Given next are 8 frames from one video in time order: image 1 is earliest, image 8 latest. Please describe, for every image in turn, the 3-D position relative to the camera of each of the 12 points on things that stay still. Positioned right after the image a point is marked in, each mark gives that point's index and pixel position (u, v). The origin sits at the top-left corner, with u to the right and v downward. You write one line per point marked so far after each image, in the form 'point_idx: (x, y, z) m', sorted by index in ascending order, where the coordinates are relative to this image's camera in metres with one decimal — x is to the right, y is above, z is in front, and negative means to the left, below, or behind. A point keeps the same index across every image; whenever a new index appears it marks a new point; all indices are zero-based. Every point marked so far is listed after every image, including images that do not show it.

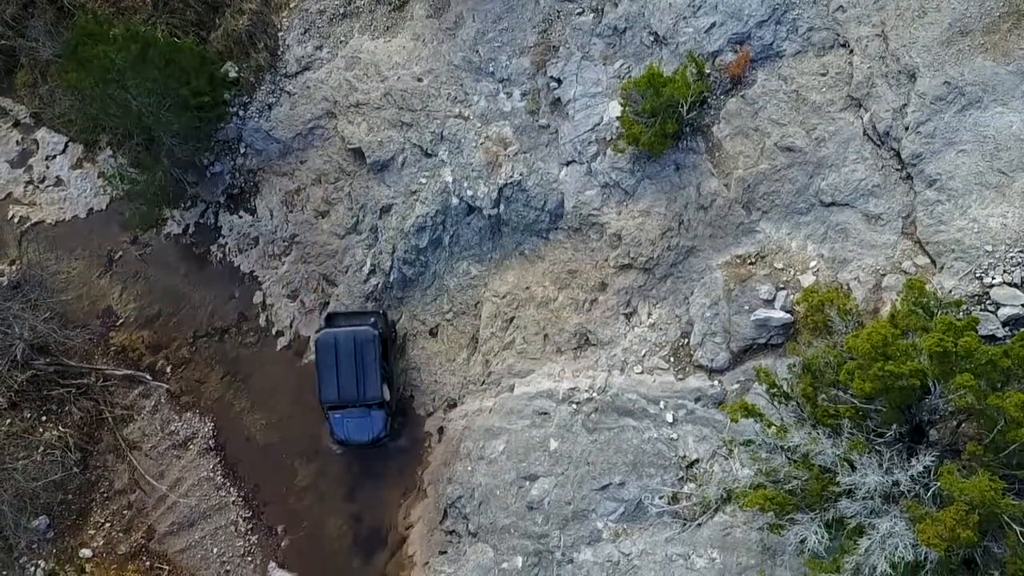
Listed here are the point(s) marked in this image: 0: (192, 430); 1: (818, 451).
0: (-5.1, -2.3, +15.0) m
1: (+3.4, -1.8, +10.3) m
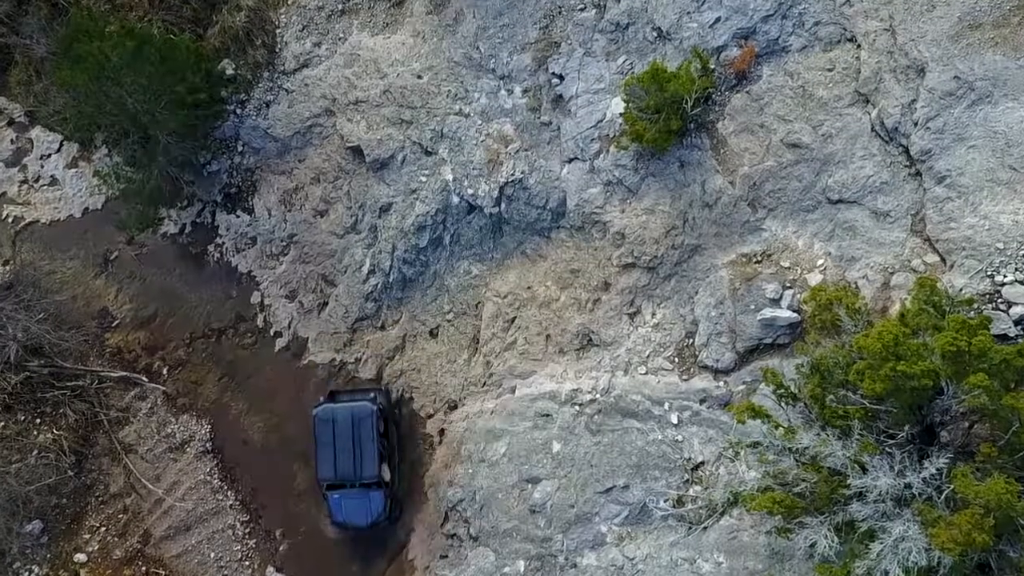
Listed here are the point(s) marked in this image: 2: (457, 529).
0: (-5.1, -2.3, +14.7) m
1: (+3.4, -1.8, +10.1) m
2: (-0.8, -3.6, +13.9) m
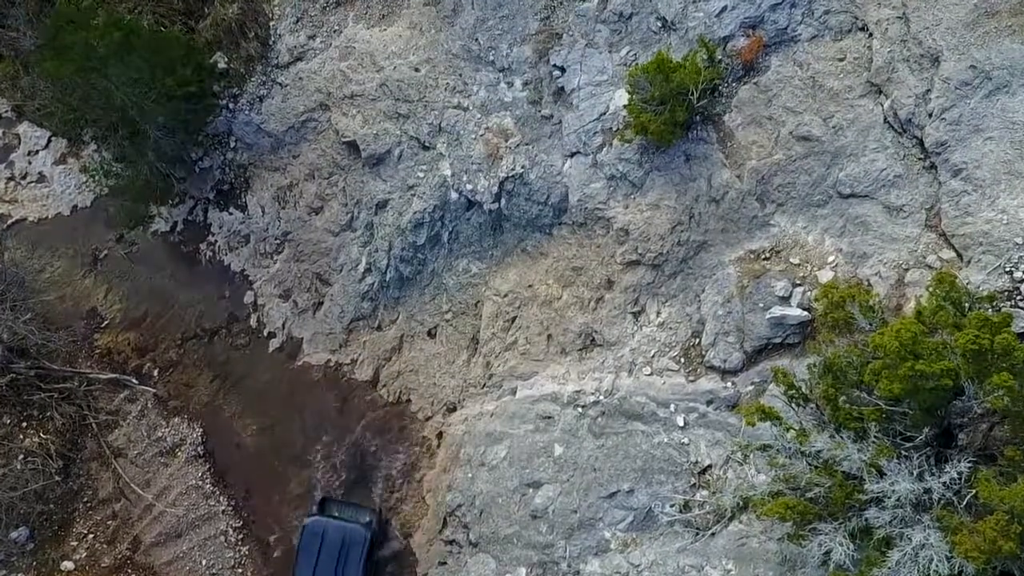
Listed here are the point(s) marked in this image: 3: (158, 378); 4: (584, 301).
0: (-5.1, -2.3, +14.3) m
1: (+3.4, -1.7, +9.7) m
2: (-0.8, -3.6, +13.5) m
3: (-5.6, -1.4, +14.6) m
4: (+1.0, -0.2, +13.4) m
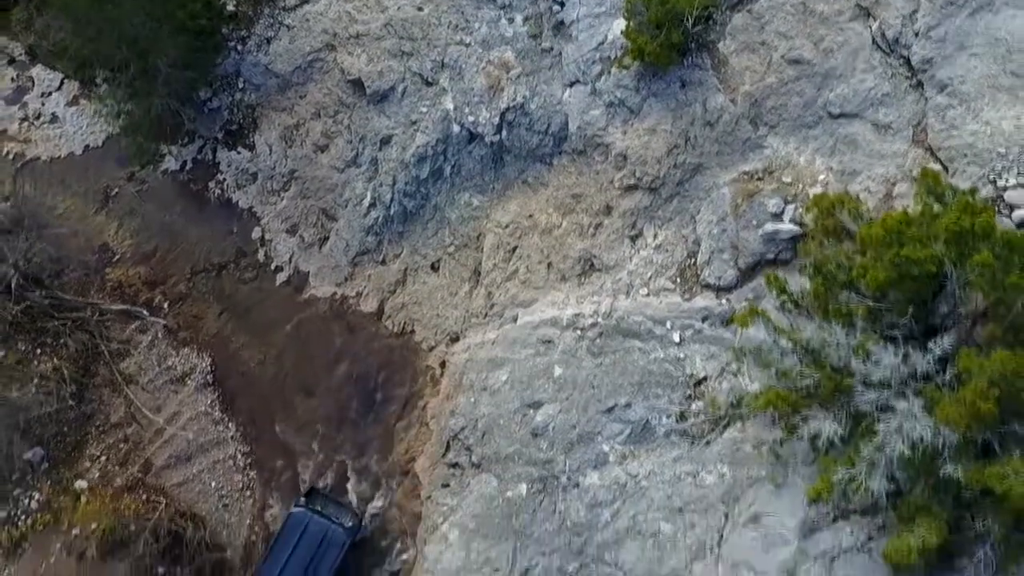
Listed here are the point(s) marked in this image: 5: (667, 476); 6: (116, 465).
0: (-5.1, -1.2, +14.7) m
1: (+3.5, -0.6, +10.0) m
2: (-0.8, -2.5, +13.9) m
3: (-5.6, -0.4, +15.0) m
4: (+1.1, +0.9, +13.8) m
5: (+2.0, -2.4, +11.9) m
6: (-6.0, -2.7, +14.1) m
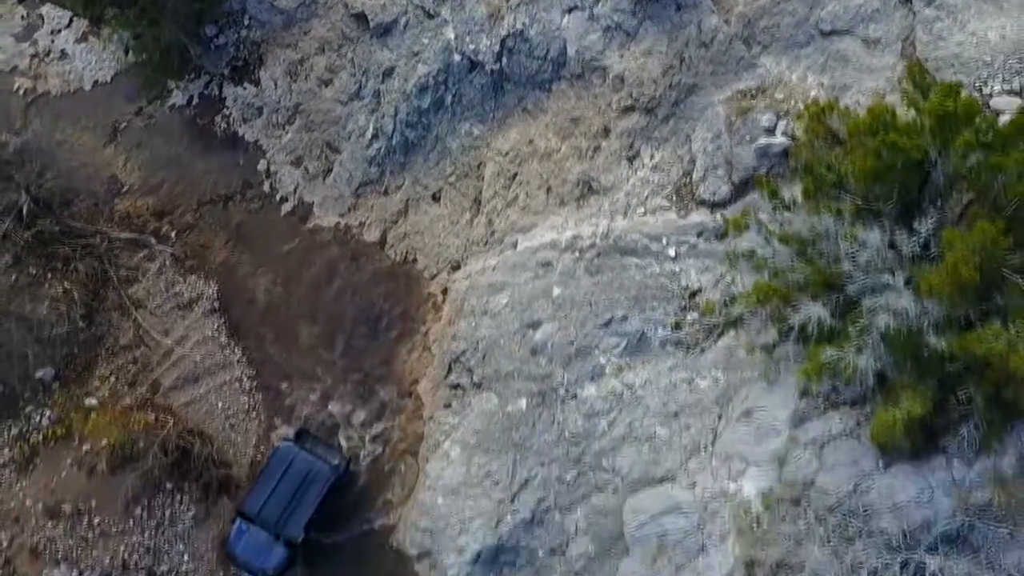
0: (-5.1, -0.1, +15.0) m
1: (+3.5, +0.5, +10.4) m
2: (-0.8, -1.4, +14.2) m
3: (-5.6, +0.8, +15.3) m
4: (+1.1, +2.1, +14.1) m
5: (+2.0, -1.3, +12.2) m
6: (-6.0, -1.5, +14.4) m
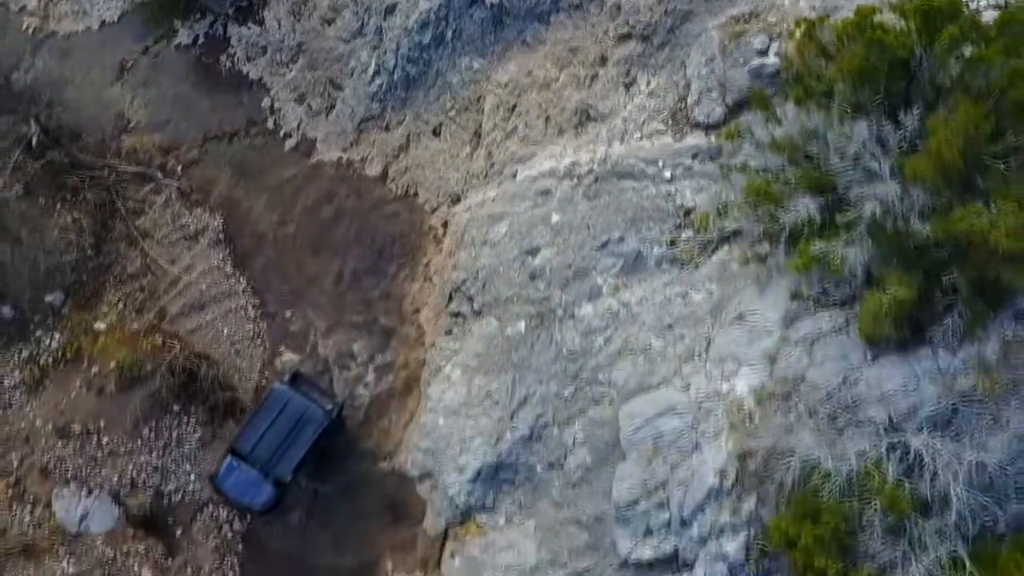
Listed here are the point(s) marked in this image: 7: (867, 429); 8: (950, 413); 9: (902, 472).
0: (-5.1, +1.1, +15.3) m
1: (+3.4, +1.7, +10.7) m
2: (-0.8, -0.3, +14.5) m
3: (-5.6, +1.9, +15.7) m
4: (+1.0, +3.2, +14.4) m
5: (+2.0, -0.1, +12.6) m
6: (-6.0, -0.4, +14.7) m
7: (+3.8, -1.5, +10.0) m
8: (+4.6, -1.3, +9.8) m
9: (+4.1, -1.9, +9.7) m
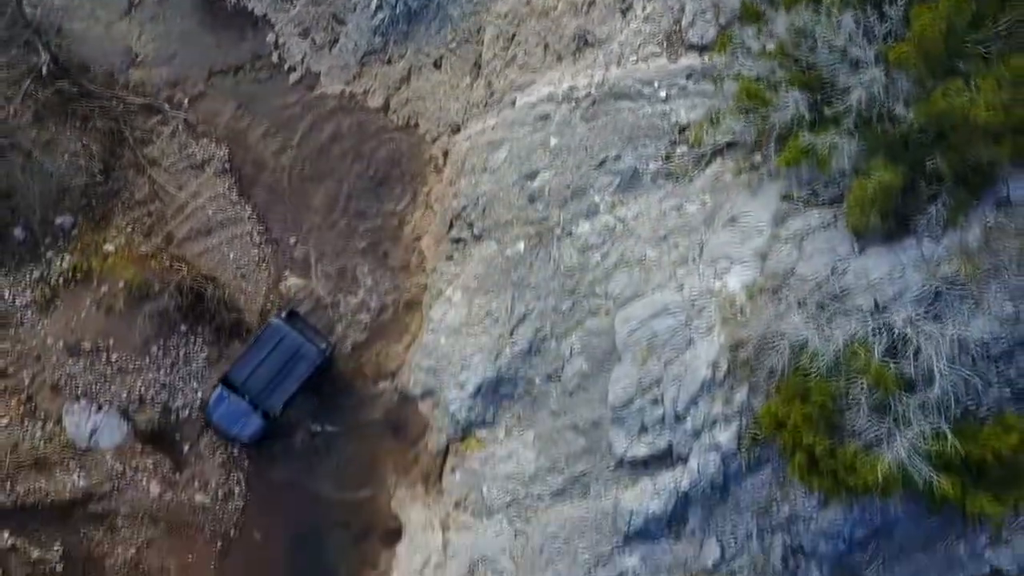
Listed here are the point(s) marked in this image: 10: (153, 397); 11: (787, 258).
0: (-5.1, +2.3, +15.7) m
1: (+3.4, +2.9, +11.0) m
2: (-0.8, +1.0, +14.8) m
3: (-5.6, +3.1, +16.0) m
4: (+1.0, +4.4, +14.7) m
5: (+2.0, +1.1, +12.9) m
6: (-6.0, +0.8, +15.0) m
7: (+3.8, -0.3, +10.4) m
8: (+4.6, -0.1, +10.2) m
9: (+4.1, -0.7, +10.1) m
10: (-5.5, -1.7, +14.4) m
11: (+3.3, +0.4, +11.1) m
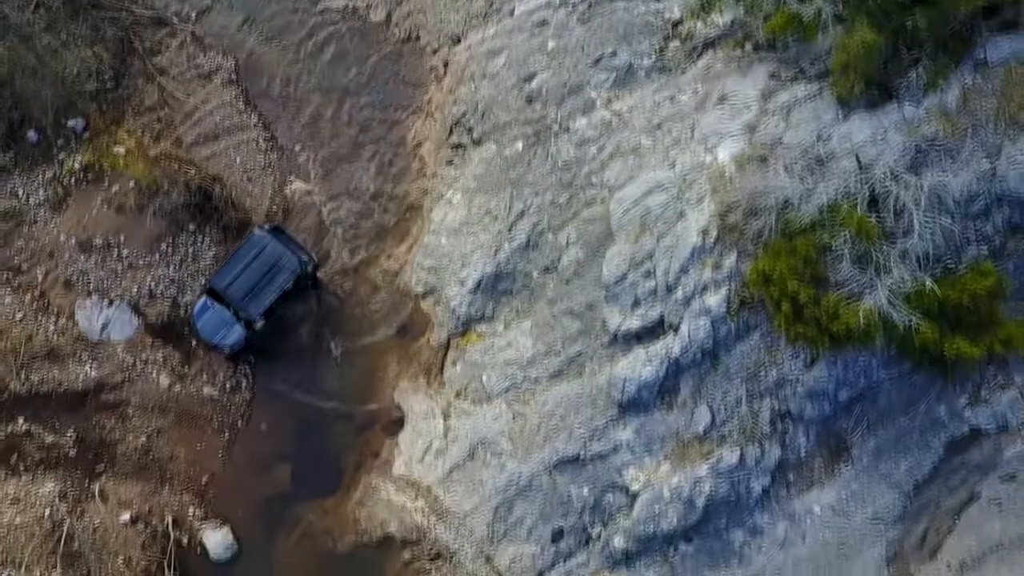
0: (-5.1, +3.9, +16.1) m
1: (+3.4, +4.5, +11.5) m
2: (-0.8, +2.6, +15.3) m
3: (-5.6, +4.7, +16.4) m
4: (+1.0, +6.0, +15.2) m
5: (+1.9, +2.7, +13.3) m
6: (-6.0, +2.4, +15.5) m
7: (+3.8, +1.3, +10.8) m
8: (+4.6, +1.5, +10.6) m
9: (+4.0, +0.9, +10.5) m
10: (-5.6, -0.1, +14.8) m
11: (+3.3, +2.0, +11.5) m
